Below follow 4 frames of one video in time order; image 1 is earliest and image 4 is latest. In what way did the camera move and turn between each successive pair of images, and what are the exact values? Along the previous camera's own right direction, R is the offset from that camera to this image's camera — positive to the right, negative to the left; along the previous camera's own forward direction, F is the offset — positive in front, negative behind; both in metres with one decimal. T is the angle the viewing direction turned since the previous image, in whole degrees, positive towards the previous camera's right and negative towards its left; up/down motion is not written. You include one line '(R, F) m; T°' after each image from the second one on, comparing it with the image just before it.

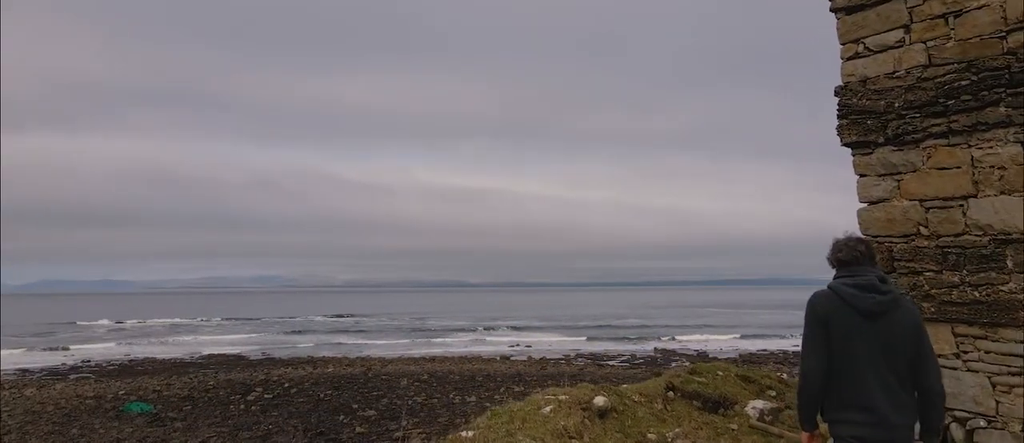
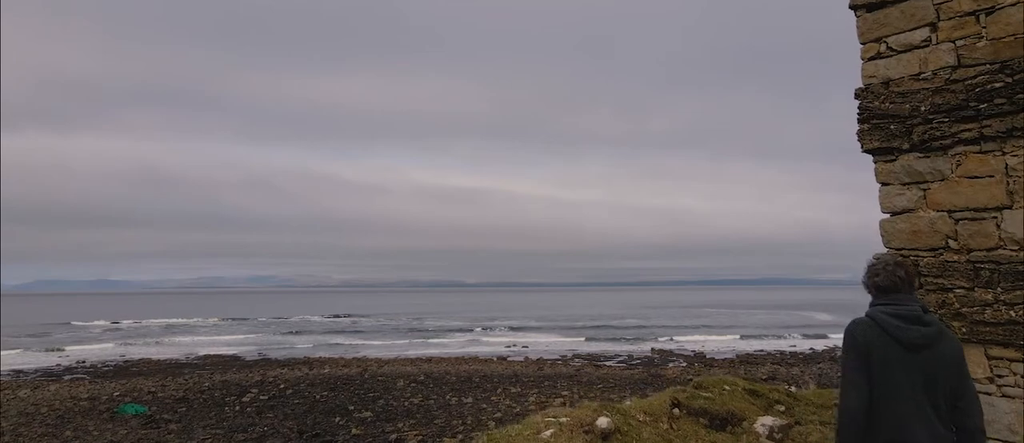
(0.0, +0.4) m; 0°
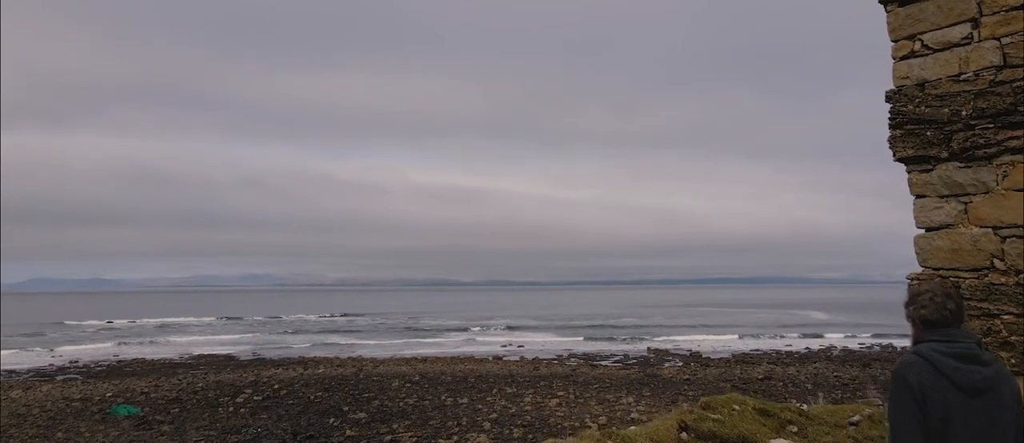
(0.0, +0.5) m; 0°
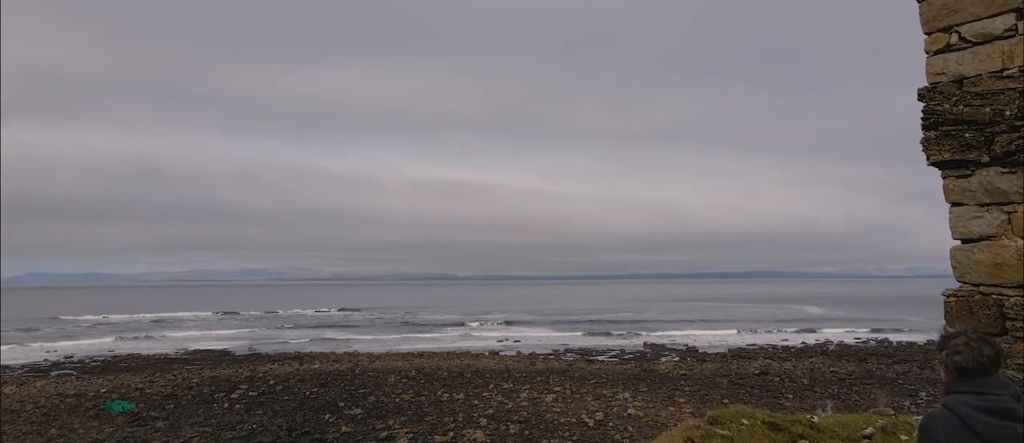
(0.0, +0.4) m; 0°
